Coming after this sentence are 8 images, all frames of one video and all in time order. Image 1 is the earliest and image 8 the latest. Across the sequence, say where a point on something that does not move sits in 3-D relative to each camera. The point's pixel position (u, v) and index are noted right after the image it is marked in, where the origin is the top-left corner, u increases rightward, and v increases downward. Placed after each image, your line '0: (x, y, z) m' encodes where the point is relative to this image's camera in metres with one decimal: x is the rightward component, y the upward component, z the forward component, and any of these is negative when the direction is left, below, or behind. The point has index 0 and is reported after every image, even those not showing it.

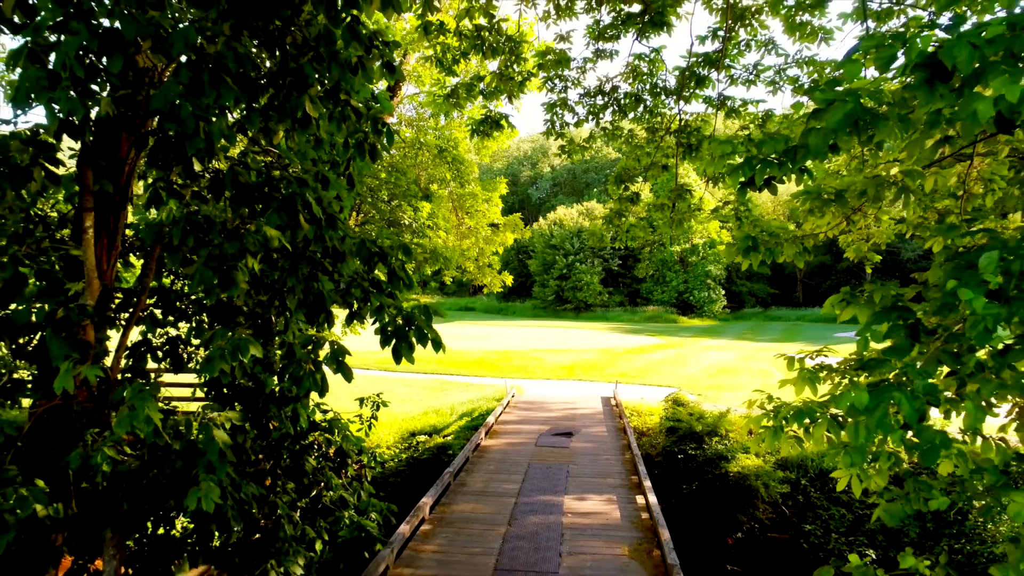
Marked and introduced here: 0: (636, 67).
0: (+0.6, +1.1, +6.2) m
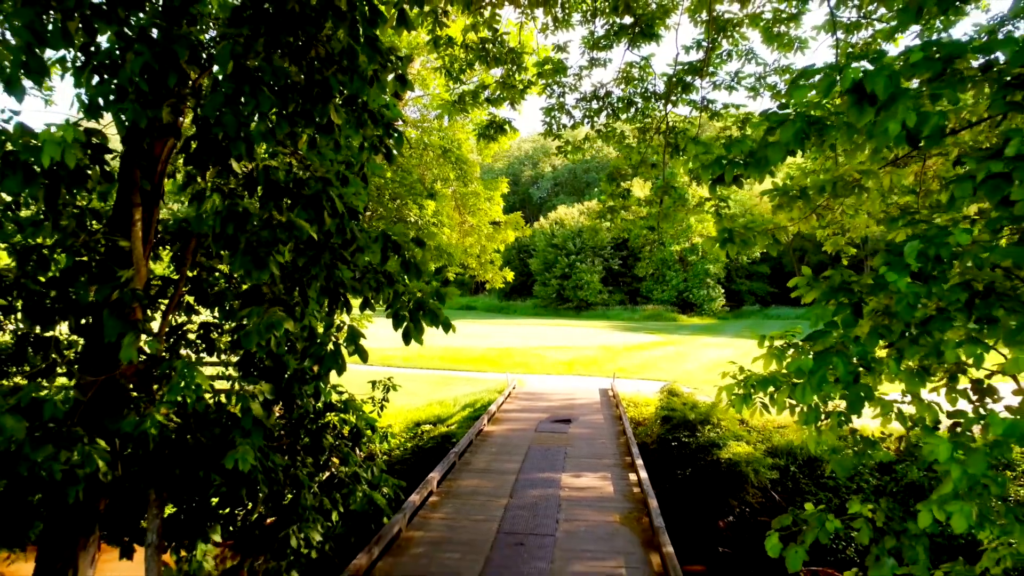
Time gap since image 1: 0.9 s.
0: (+0.6, +1.2, +6.6) m
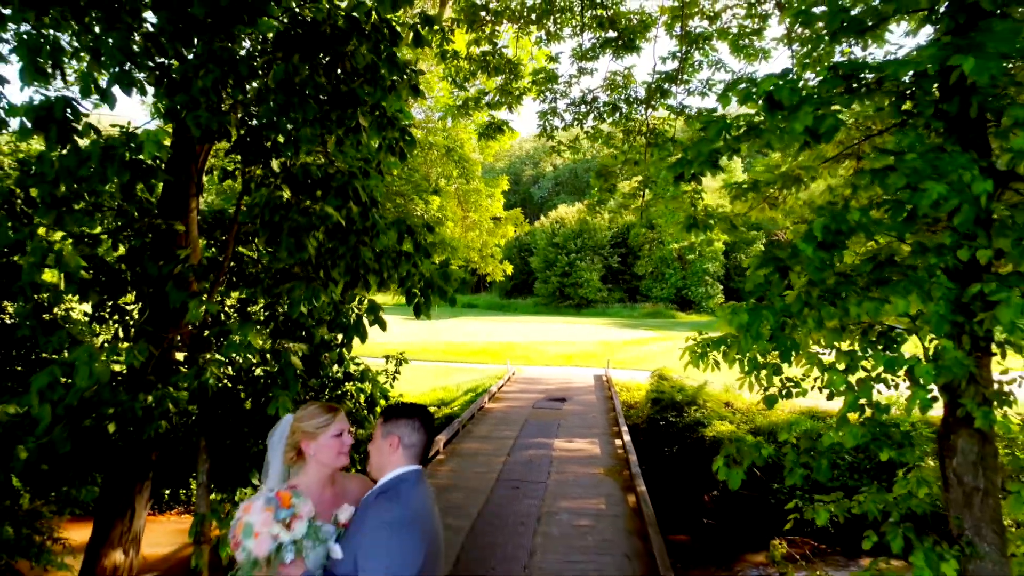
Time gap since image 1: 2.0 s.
0: (+0.6, +1.3, +7.3) m
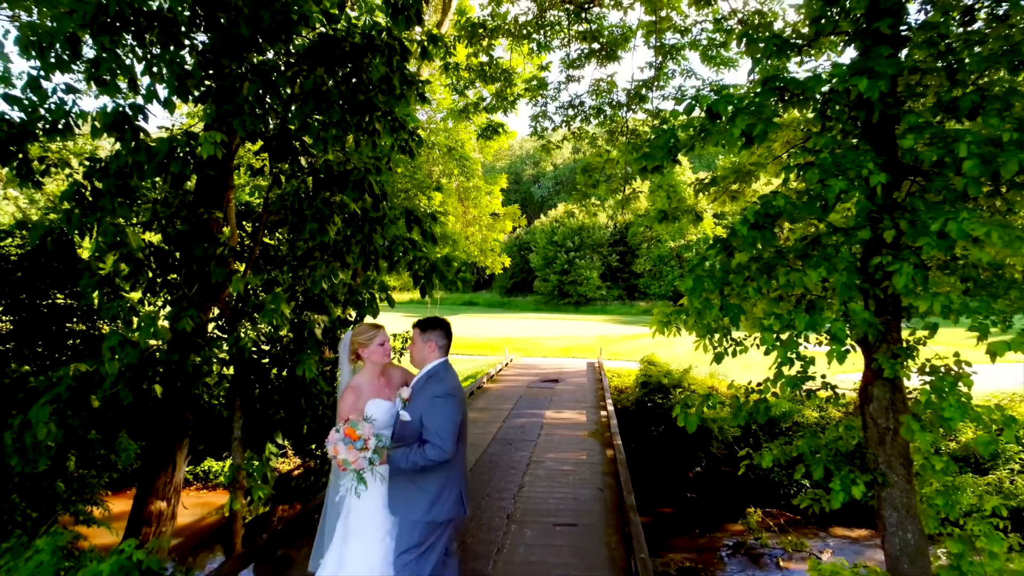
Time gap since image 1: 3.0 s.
0: (+0.6, +1.4, +8.1) m
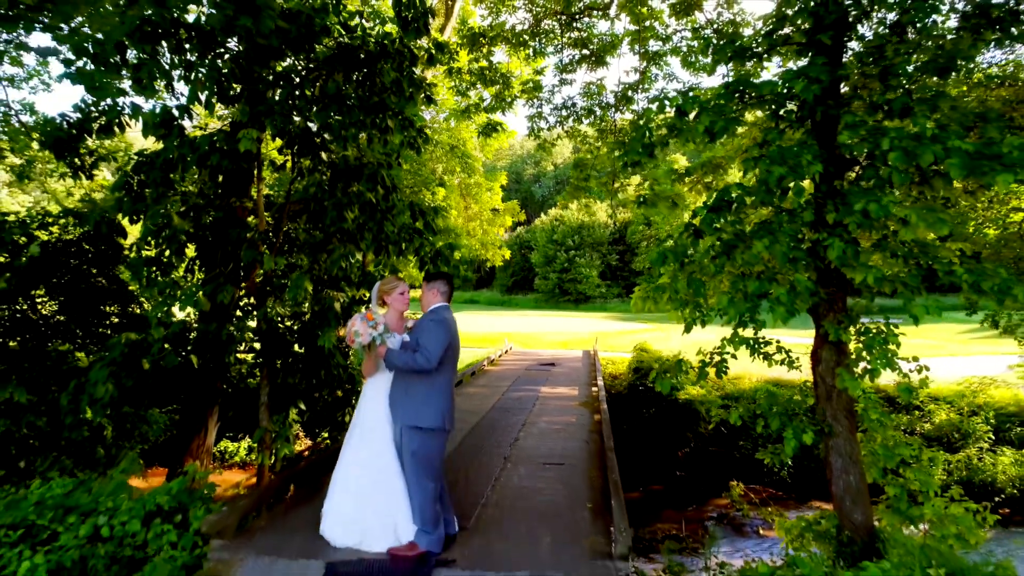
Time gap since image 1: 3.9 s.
0: (+0.6, +1.5, +8.8) m
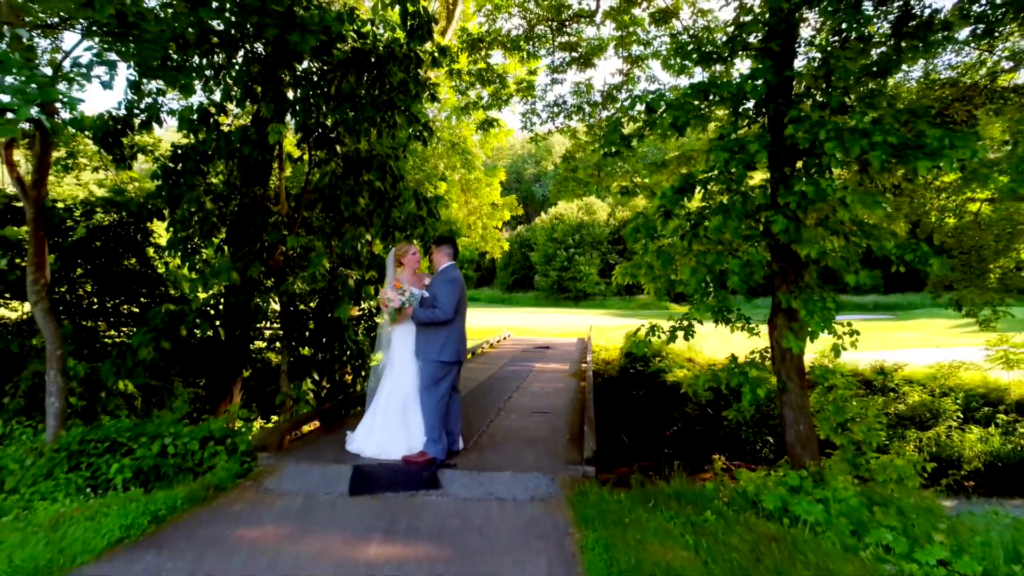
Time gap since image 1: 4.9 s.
0: (+0.5, +1.6, +9.5) m
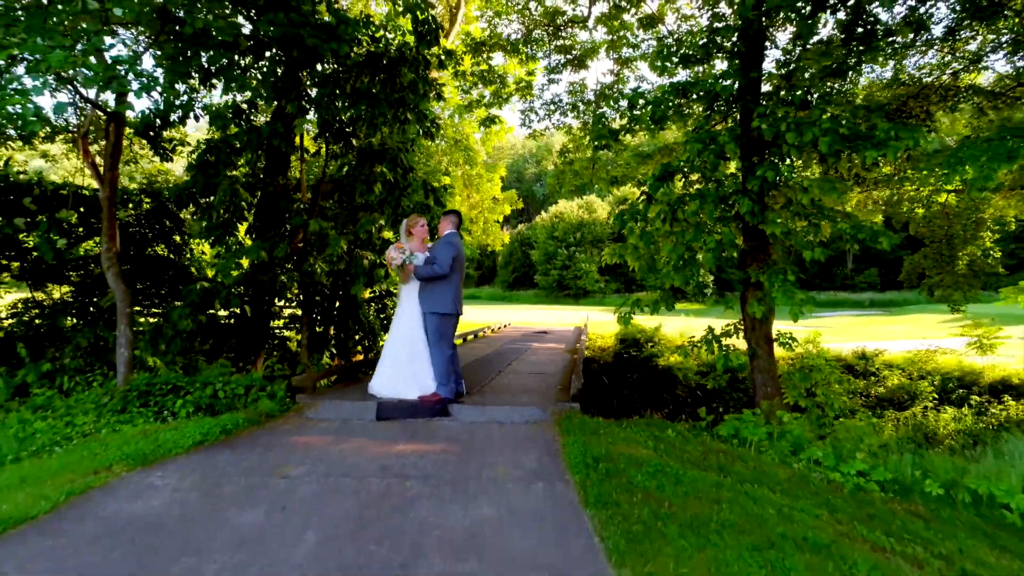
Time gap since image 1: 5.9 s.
0: (+0.5, +1.7, +10.2) m
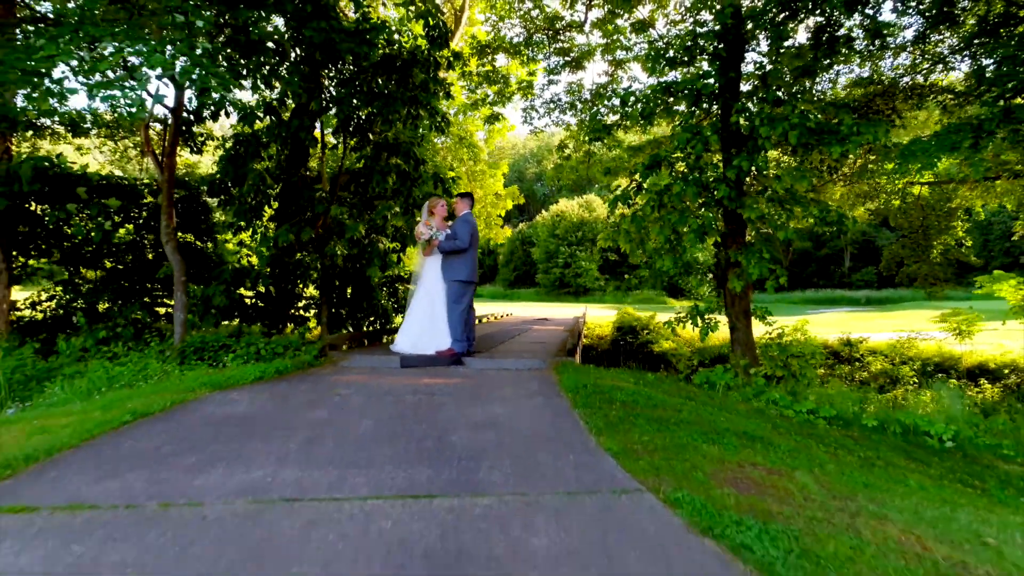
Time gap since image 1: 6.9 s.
0: (+0.6, +1.8, +10.9) m
